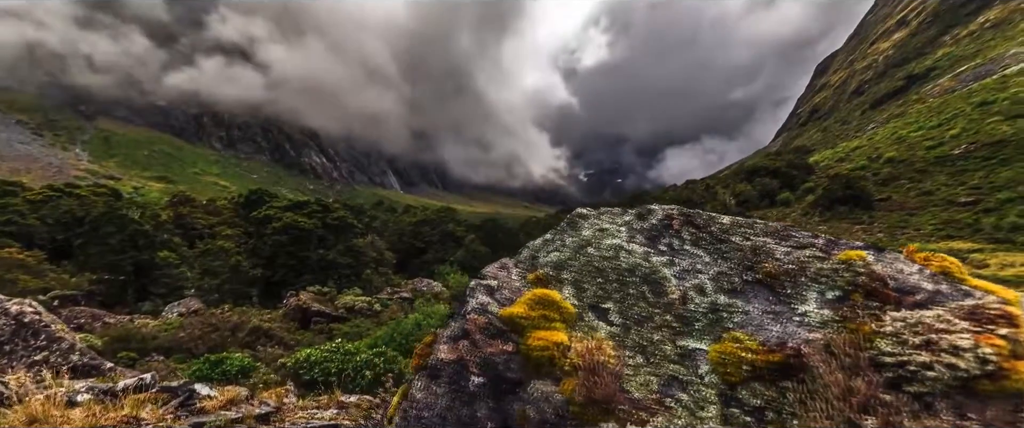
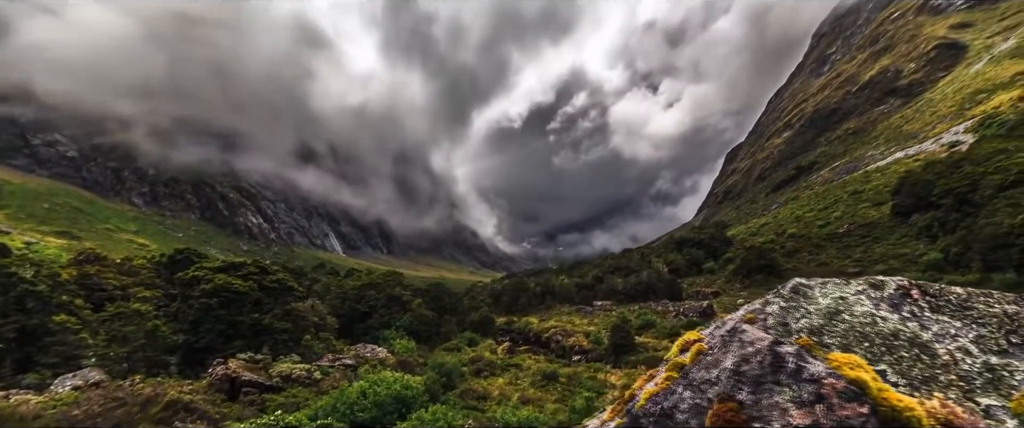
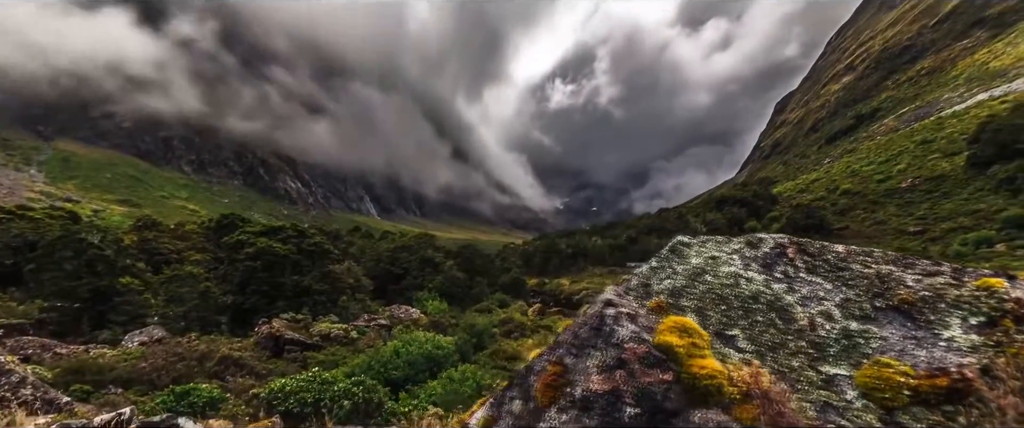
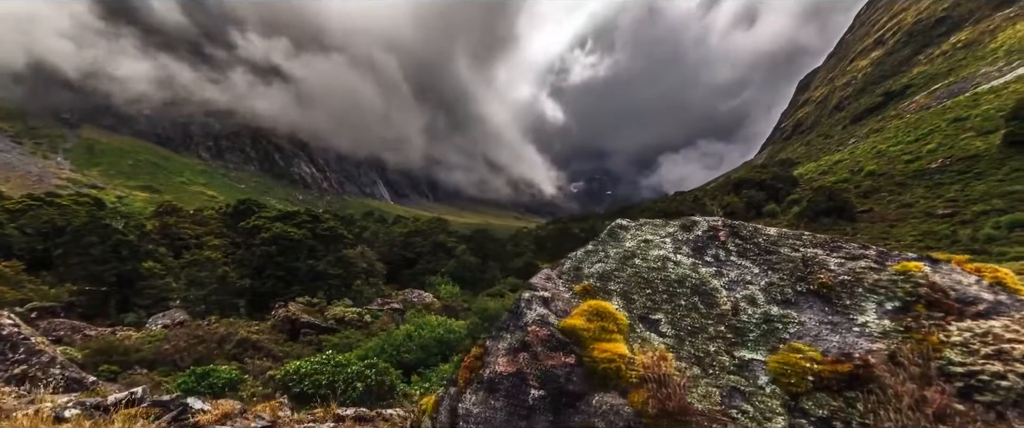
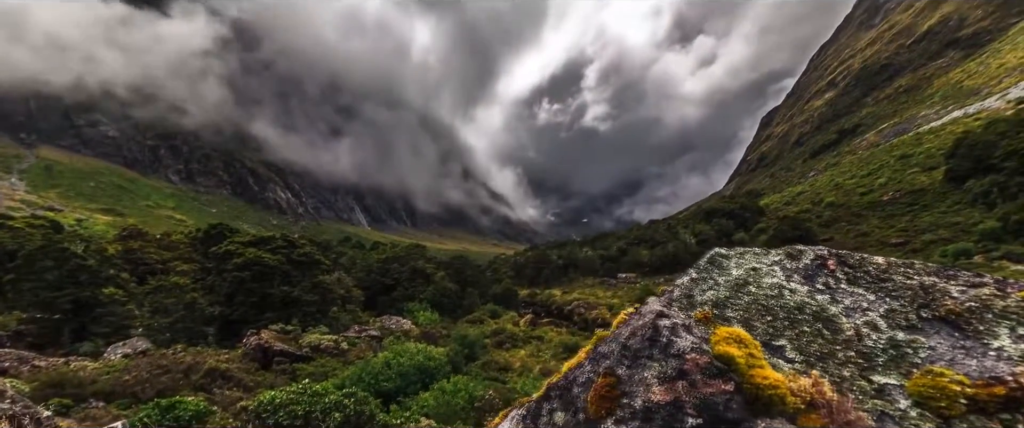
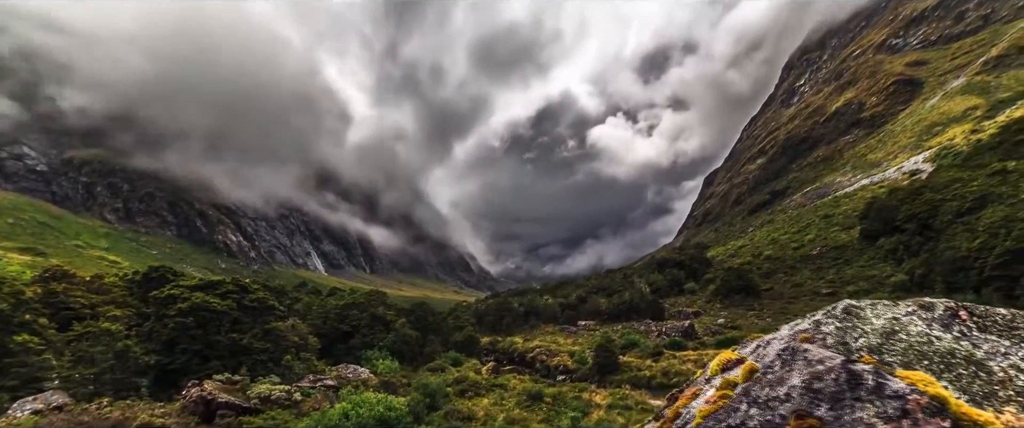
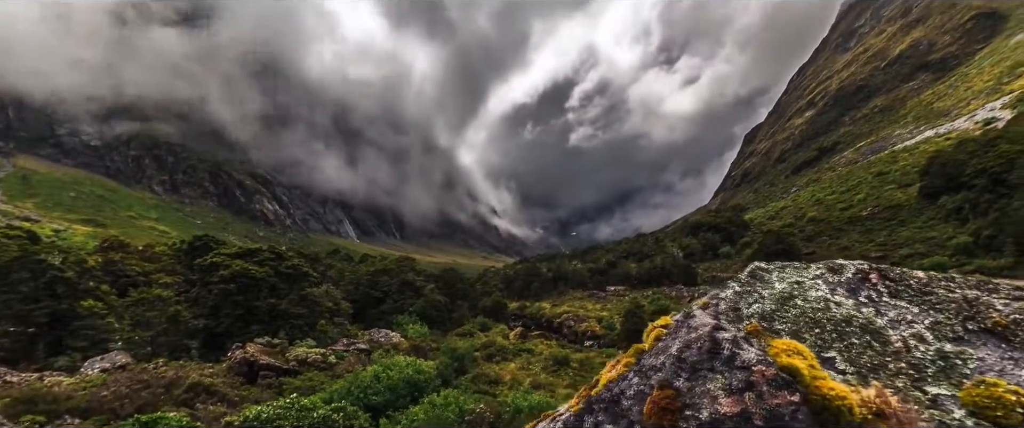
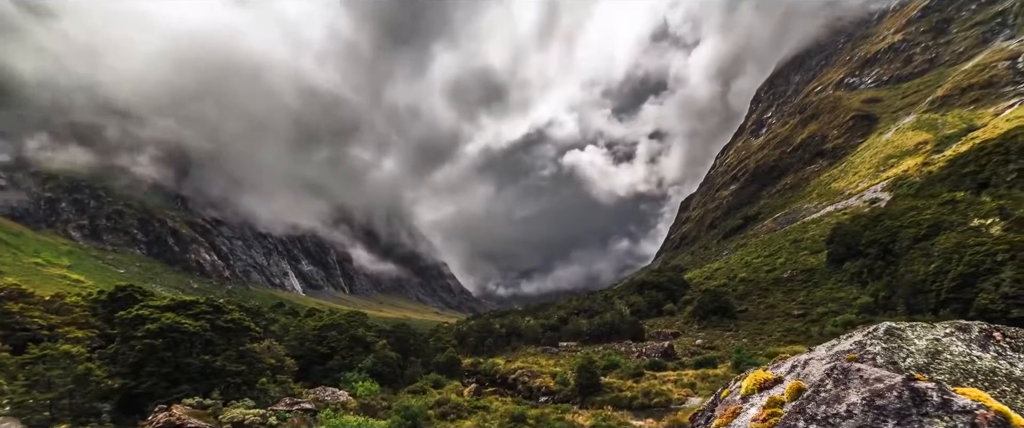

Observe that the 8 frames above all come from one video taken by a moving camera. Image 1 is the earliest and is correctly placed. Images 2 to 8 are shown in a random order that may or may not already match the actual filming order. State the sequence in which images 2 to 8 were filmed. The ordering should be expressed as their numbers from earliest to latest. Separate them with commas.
4, 3, 5, 7, 2, 6, 8
